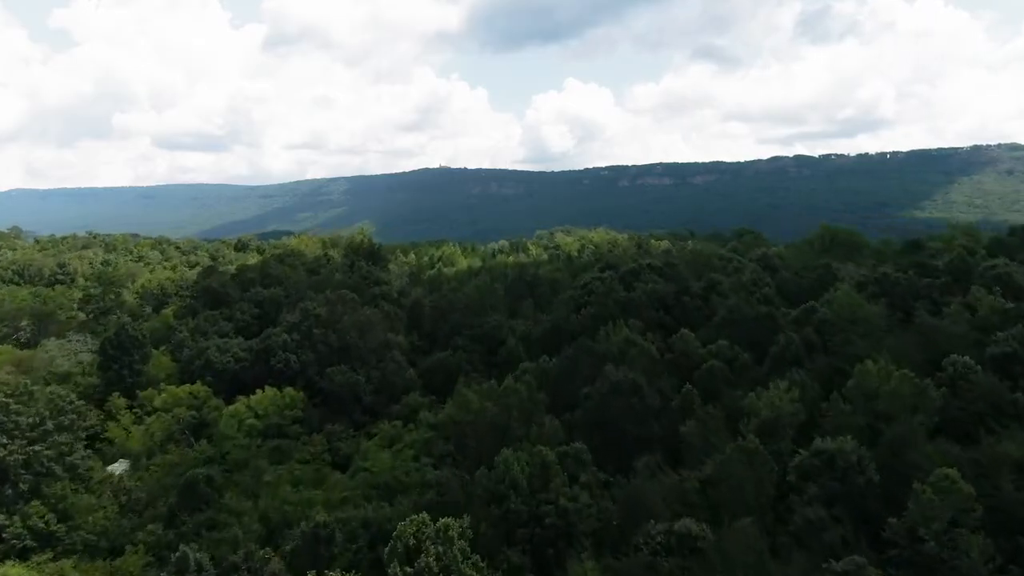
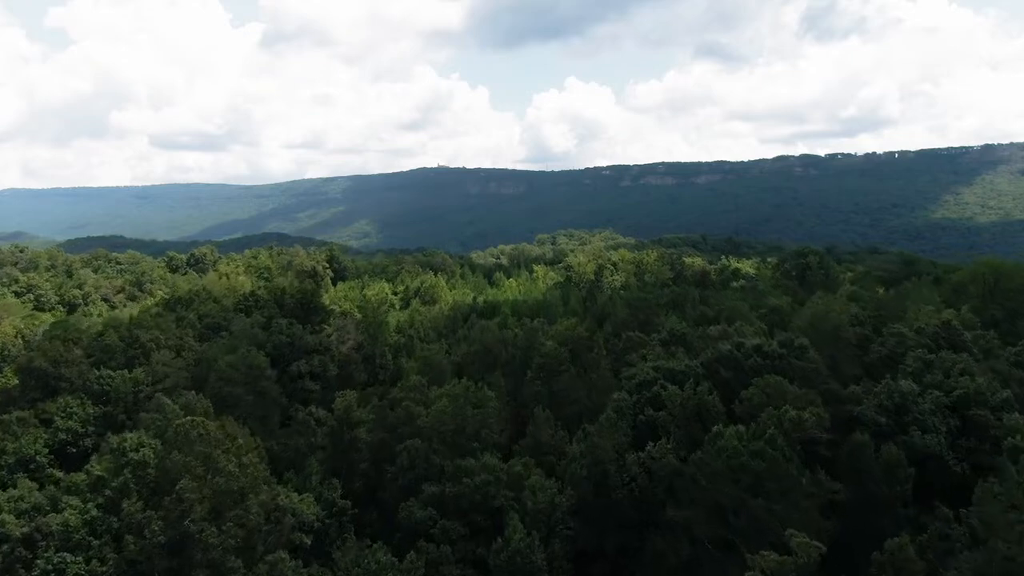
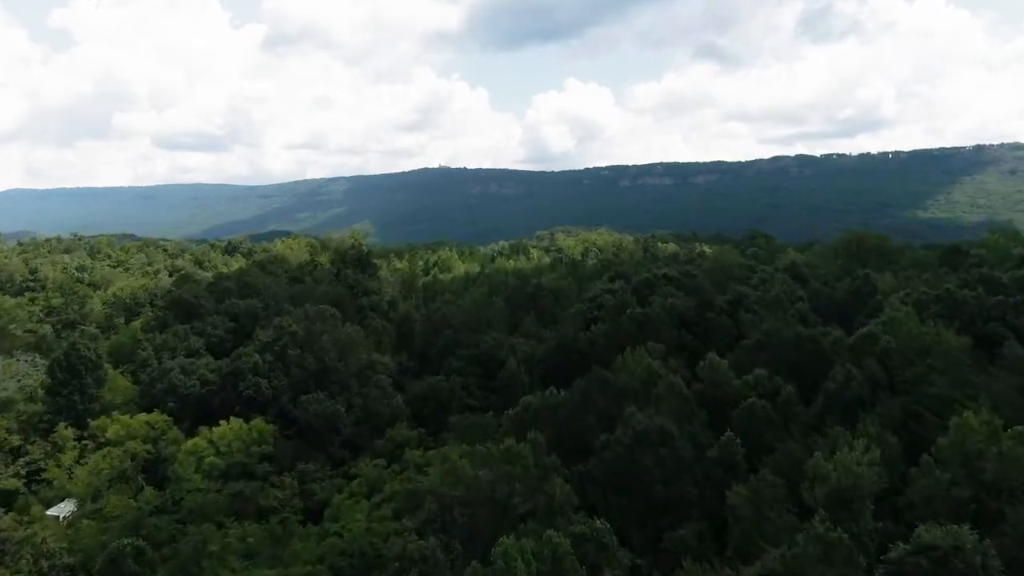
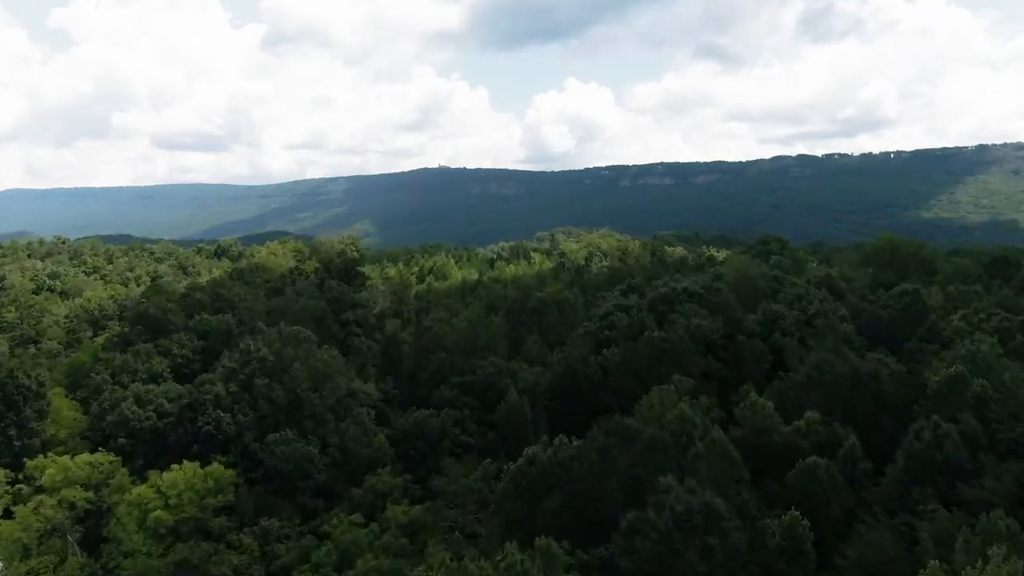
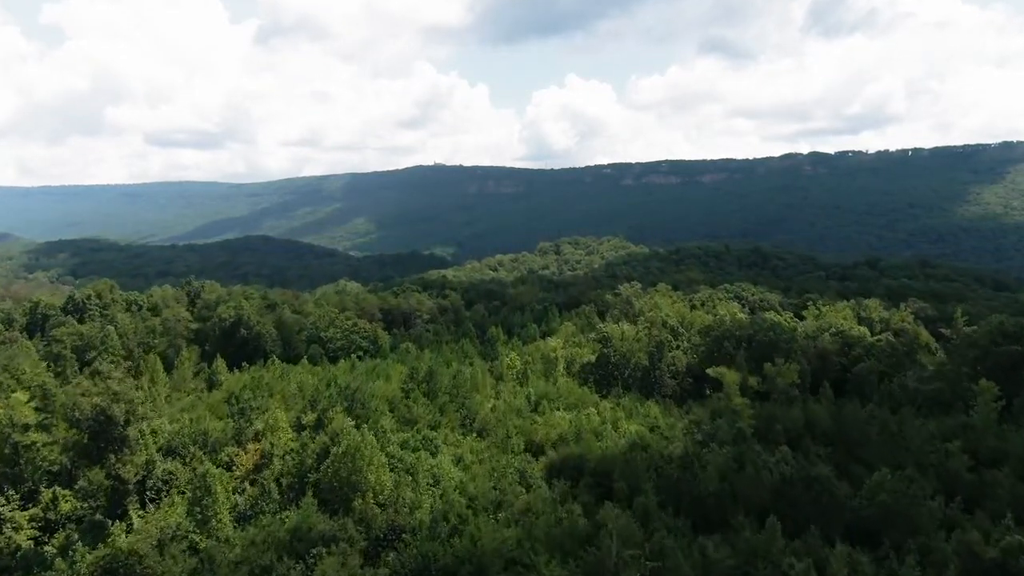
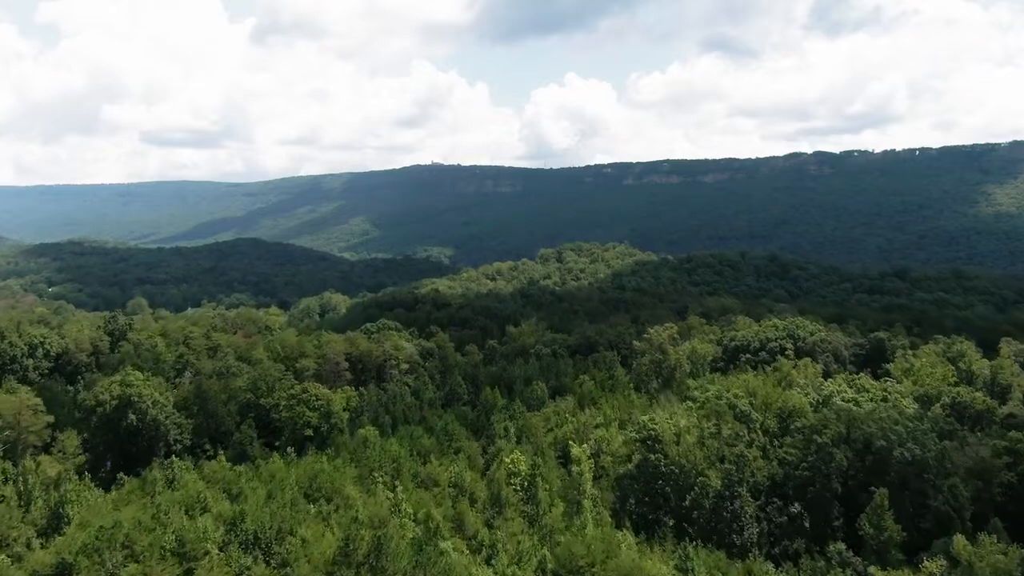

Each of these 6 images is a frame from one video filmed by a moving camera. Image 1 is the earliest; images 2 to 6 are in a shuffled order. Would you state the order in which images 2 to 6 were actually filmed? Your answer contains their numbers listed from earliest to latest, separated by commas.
3, 4, 2, 5, 6
